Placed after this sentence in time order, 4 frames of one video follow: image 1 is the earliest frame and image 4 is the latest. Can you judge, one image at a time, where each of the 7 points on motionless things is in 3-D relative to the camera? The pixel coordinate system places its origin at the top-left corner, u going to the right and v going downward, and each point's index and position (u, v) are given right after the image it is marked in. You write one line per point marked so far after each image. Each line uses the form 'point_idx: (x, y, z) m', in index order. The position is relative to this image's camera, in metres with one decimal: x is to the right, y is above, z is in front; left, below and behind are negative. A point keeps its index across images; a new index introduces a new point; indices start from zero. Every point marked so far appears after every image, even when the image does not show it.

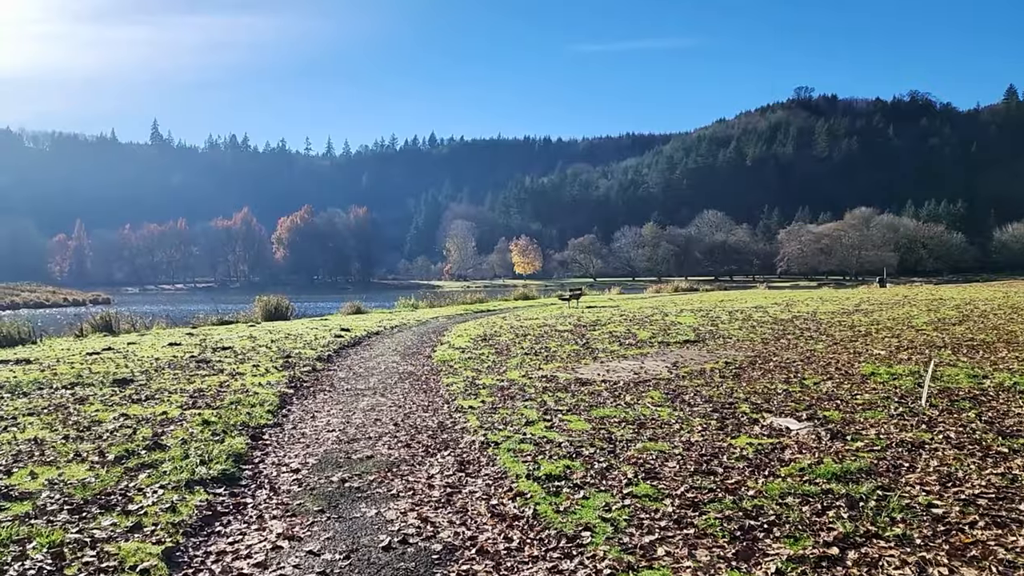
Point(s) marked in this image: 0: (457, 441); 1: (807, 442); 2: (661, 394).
0: (-0.8, -2.3, +11.5) m
1: (+3.9, -2.1, +10.3) m
2: (+2.7, -1.9, +14.2) m
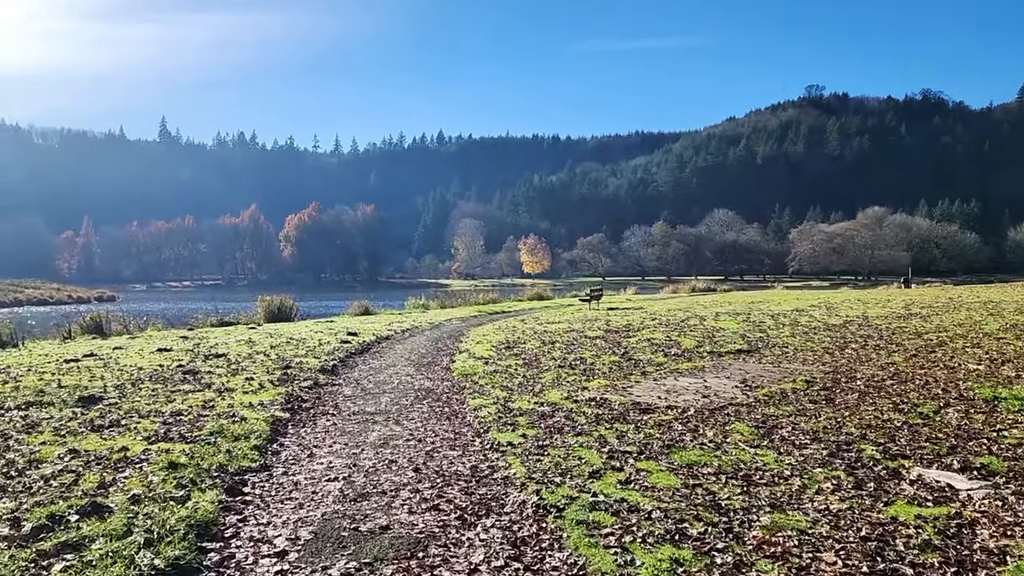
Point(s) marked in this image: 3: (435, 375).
0: (-0.1, -2.3, +8.5) m
1: (+4.6, -2.1, +7.3) m
2: (+3.4, -2.0, +11.2) m
3: (-1.9, -2.1, +19.2) m
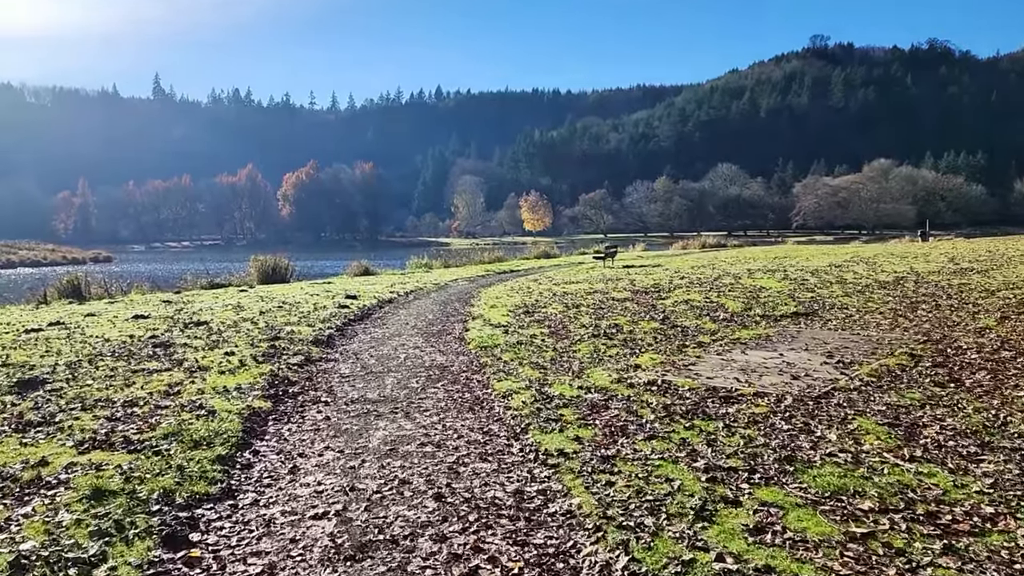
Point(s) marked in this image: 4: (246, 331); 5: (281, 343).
0: (+0.4, -2.0, +5.6) m
1: (+5.1, -1.8, +4.5) m
2: (+4.0, -1.5, +8.3) m
3: (-1.4, -1.2, +16.3) m
4: (-6.8, -1.1, +19.9) m
5: (-5.1, -1.2, +17.3) m
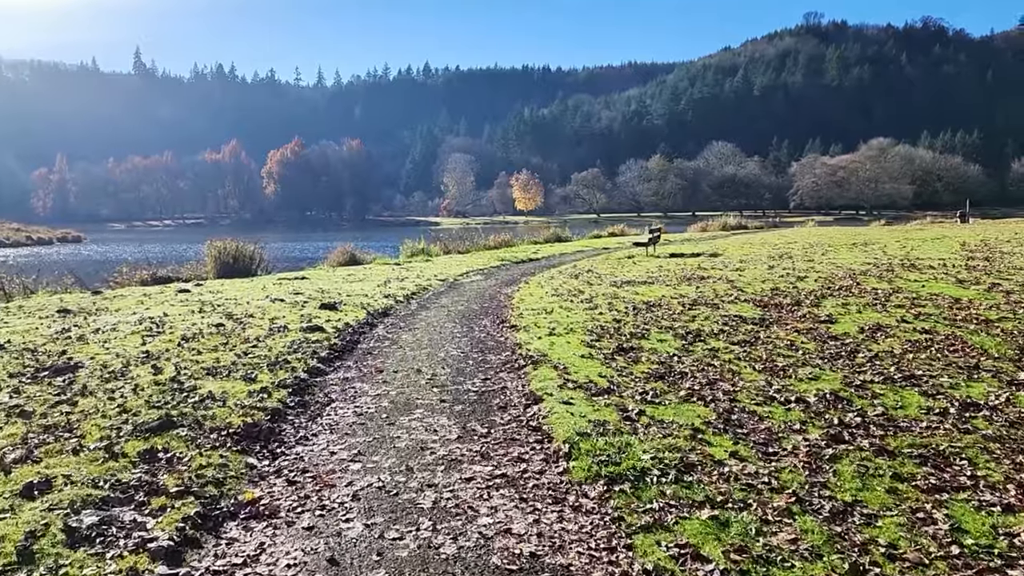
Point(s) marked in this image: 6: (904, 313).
0: (+2.1, -2.8, -3.2) m
1: (+6.7, -2.6, -4.4) m
2: (+5.5, -2.2, -0.5) m
3: (+0.1, -1.7, +7.4) m
4: (-5.4, -1.5, +10.9) m
5: (-3.7, -1.7, +8.3) m
6: (+7.7, -0.5, +15.3) m
